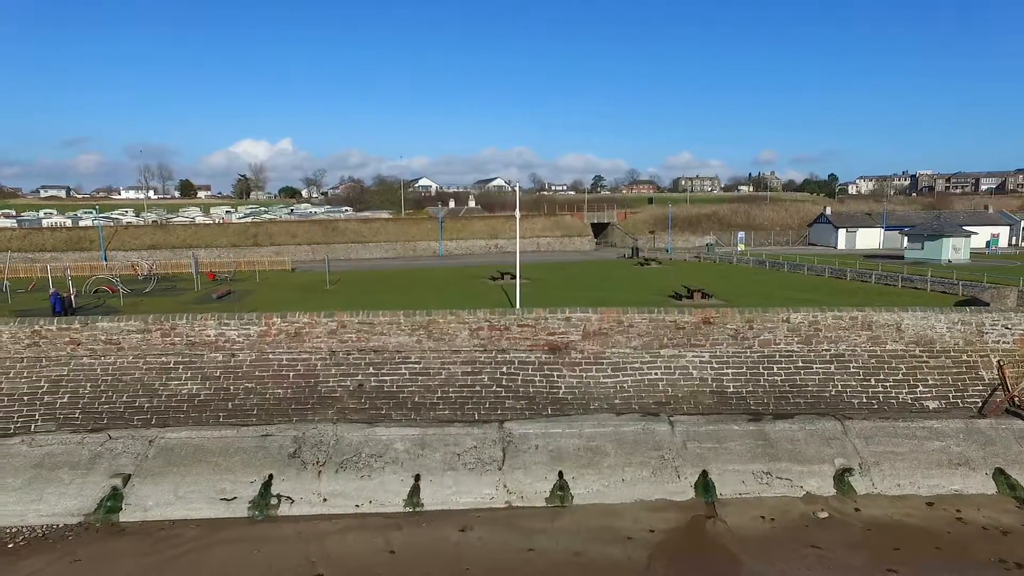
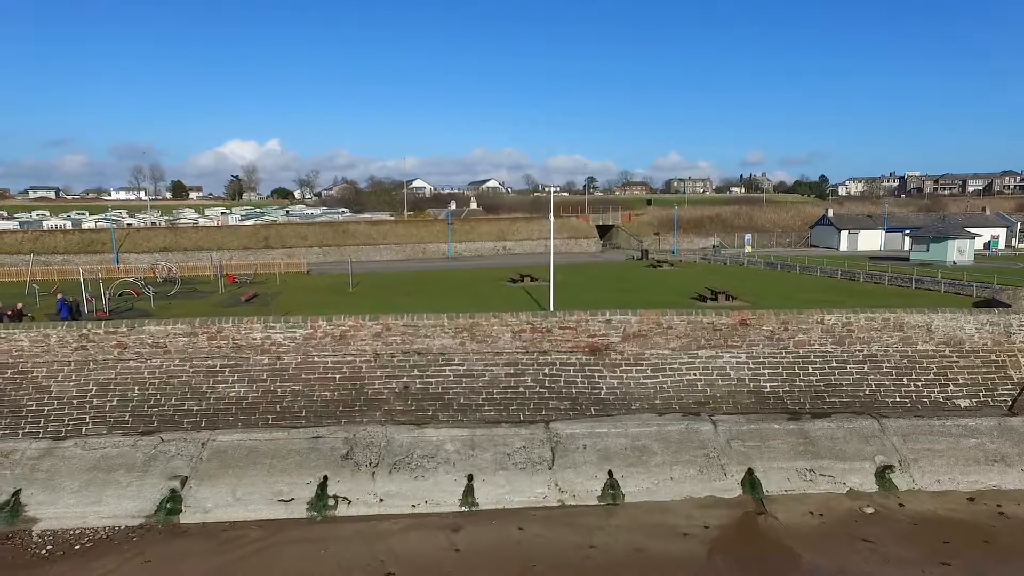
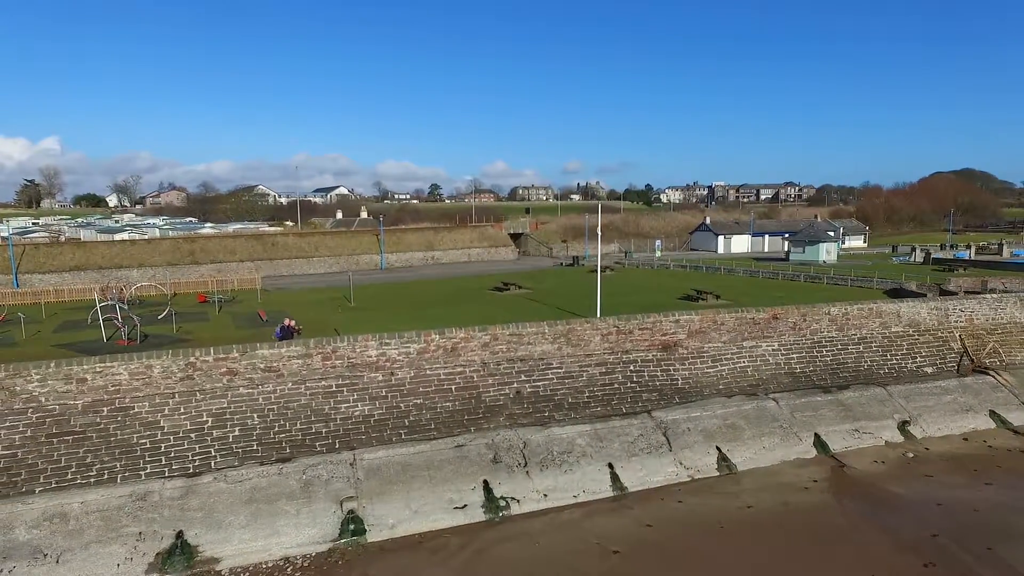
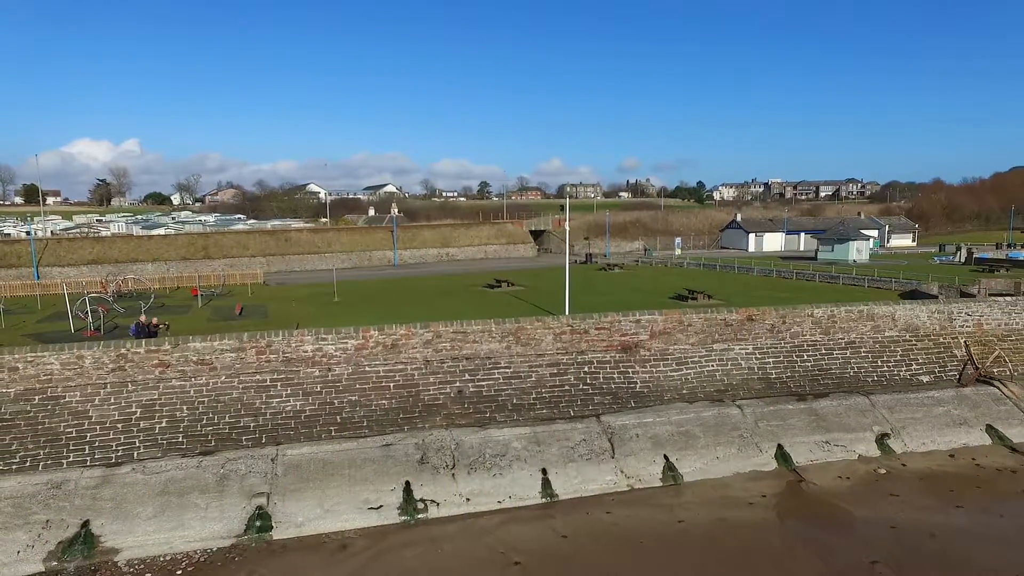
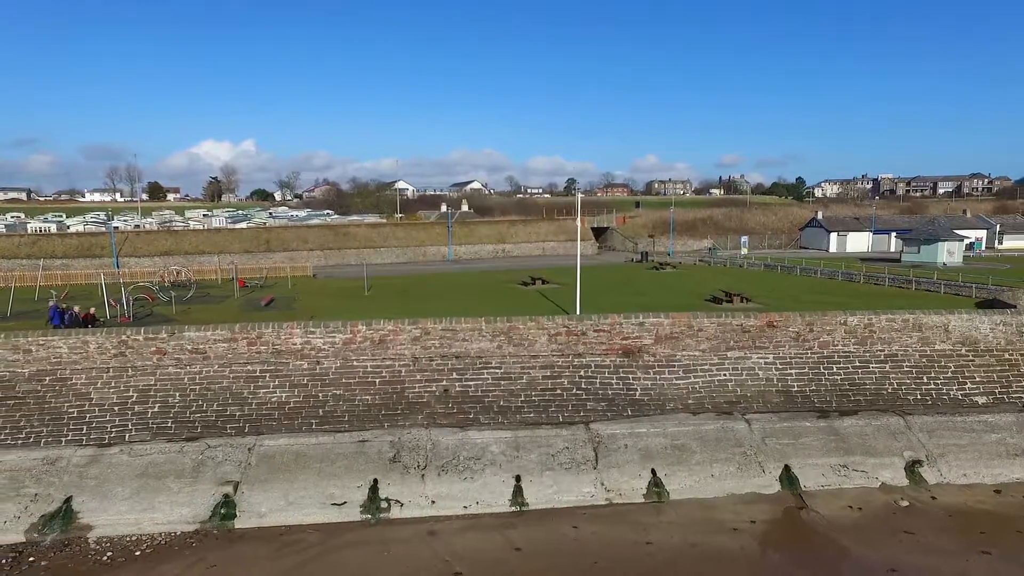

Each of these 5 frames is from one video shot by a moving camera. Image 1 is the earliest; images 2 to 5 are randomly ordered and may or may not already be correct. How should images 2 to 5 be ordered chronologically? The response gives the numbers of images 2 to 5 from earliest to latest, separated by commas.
2, 5, 4, 3
